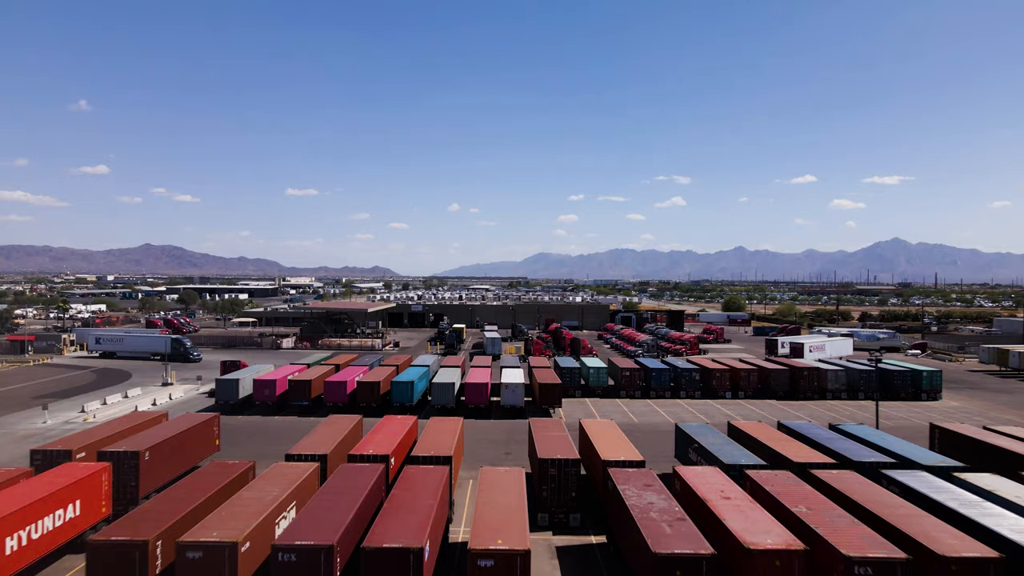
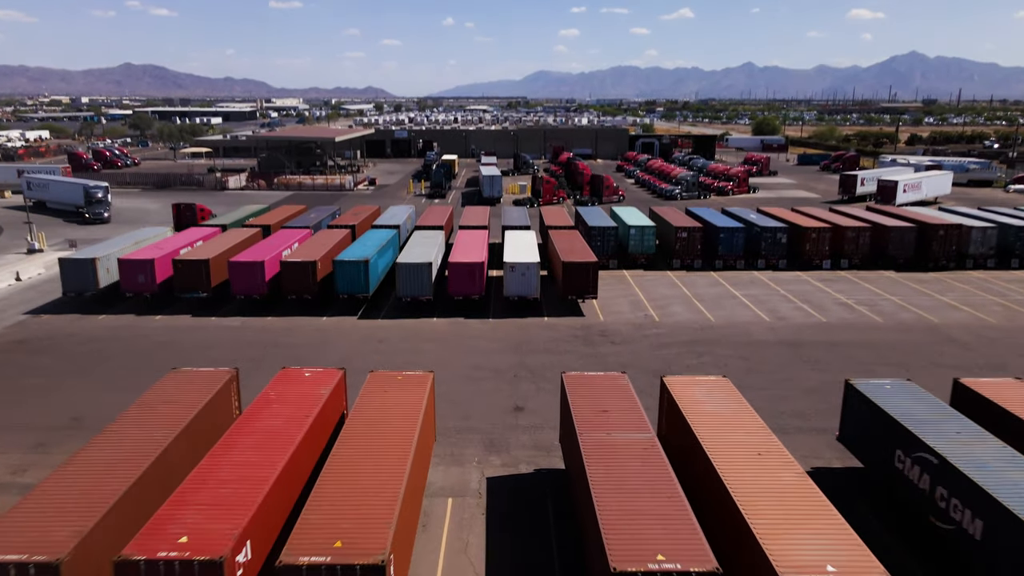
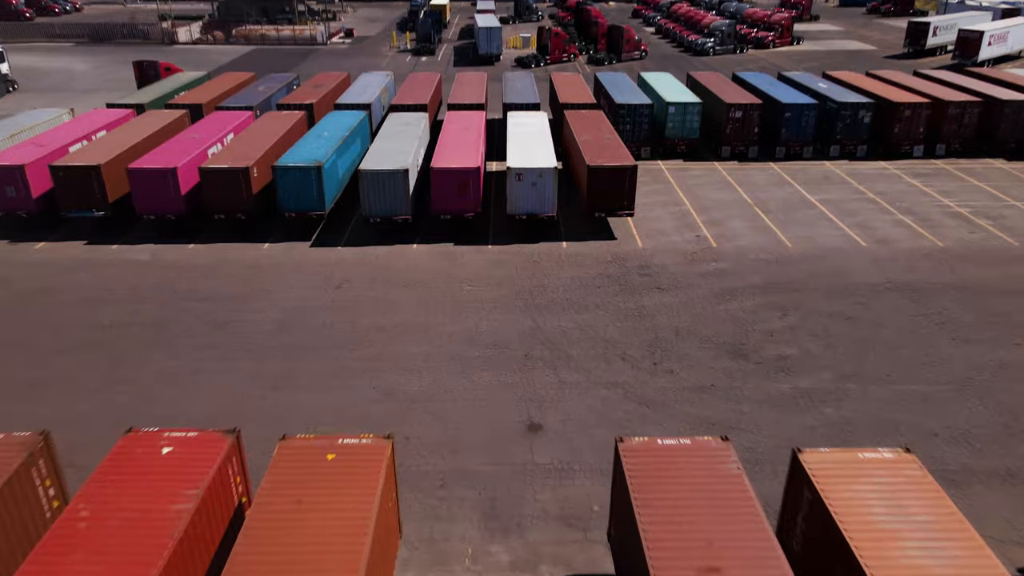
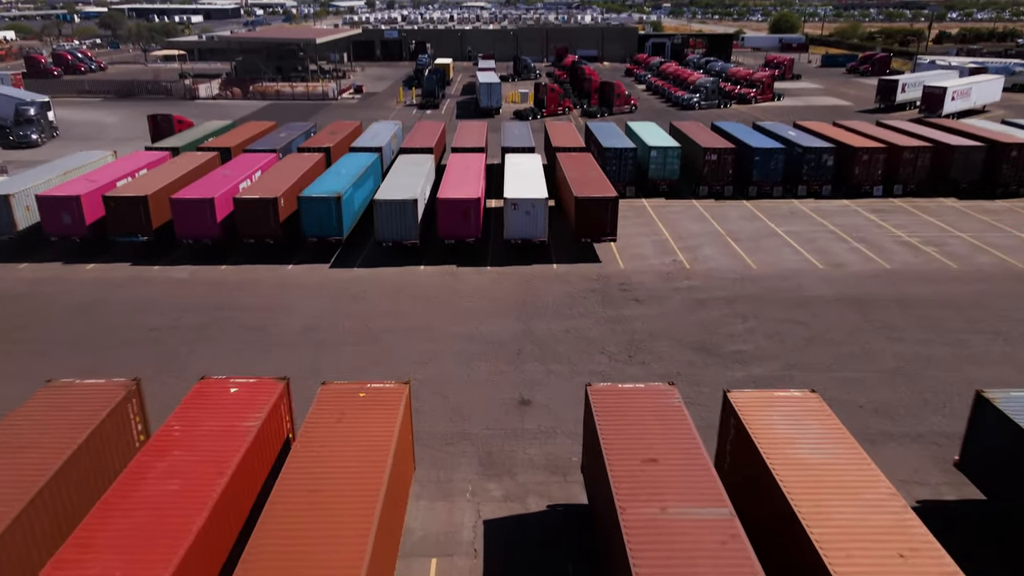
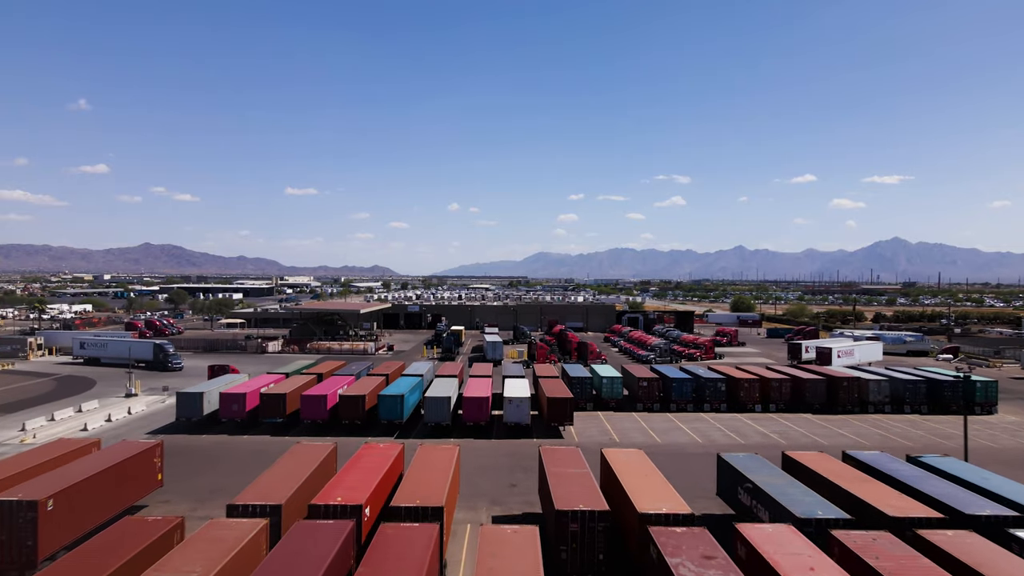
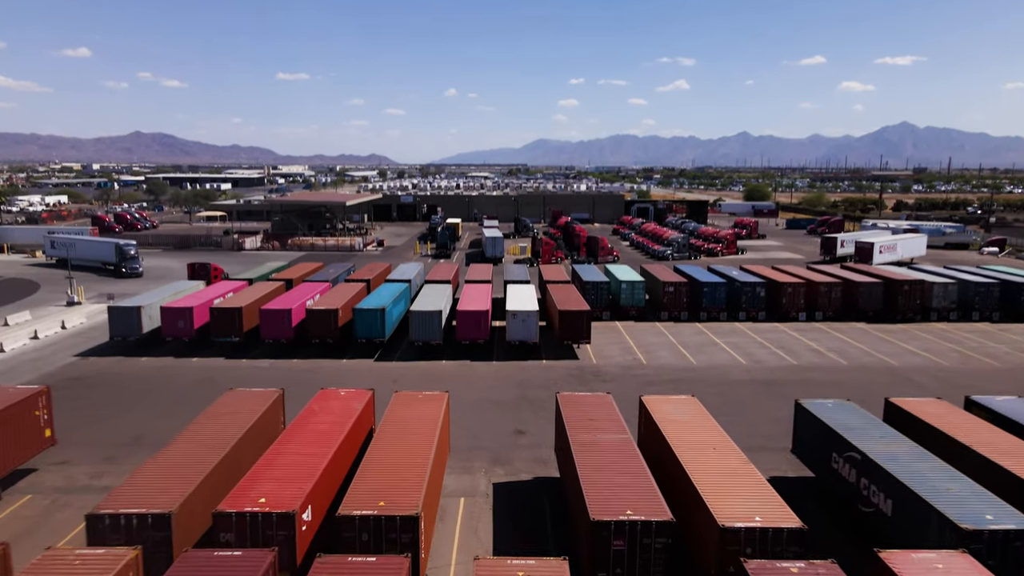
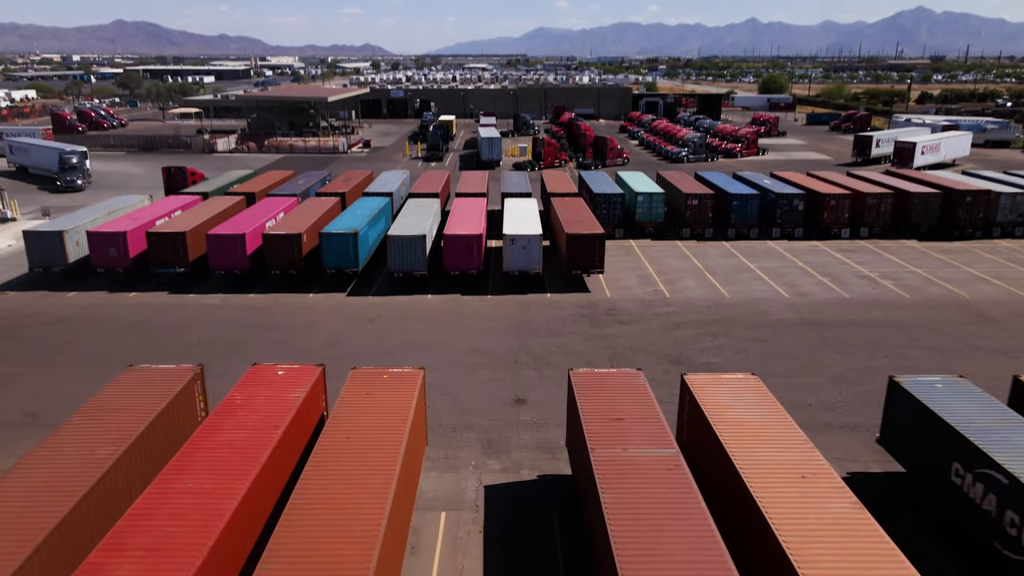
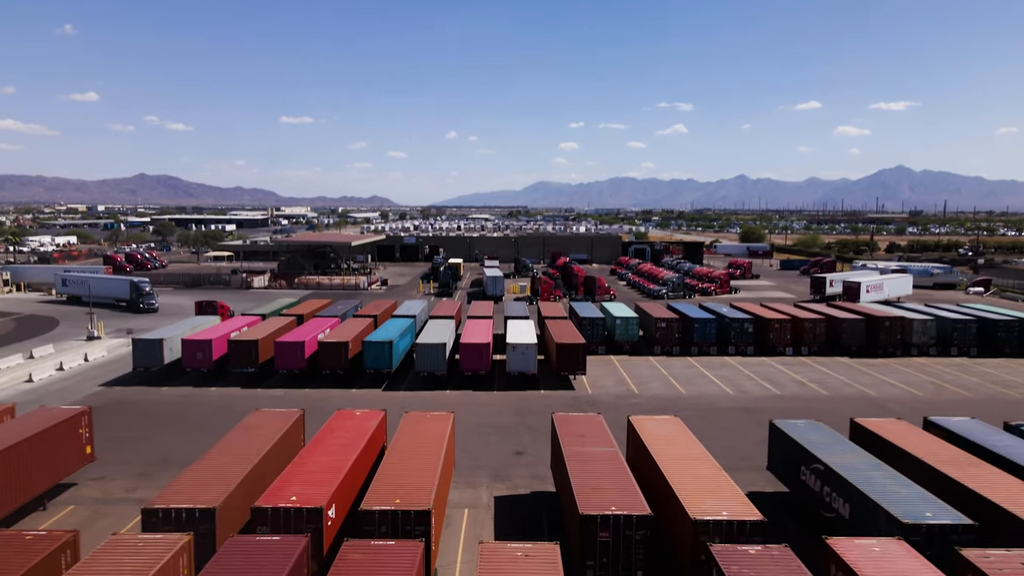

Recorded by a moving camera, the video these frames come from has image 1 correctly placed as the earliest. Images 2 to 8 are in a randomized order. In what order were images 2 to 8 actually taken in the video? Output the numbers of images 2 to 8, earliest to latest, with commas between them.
5, 8, 6, 2, 7, 4, 3
